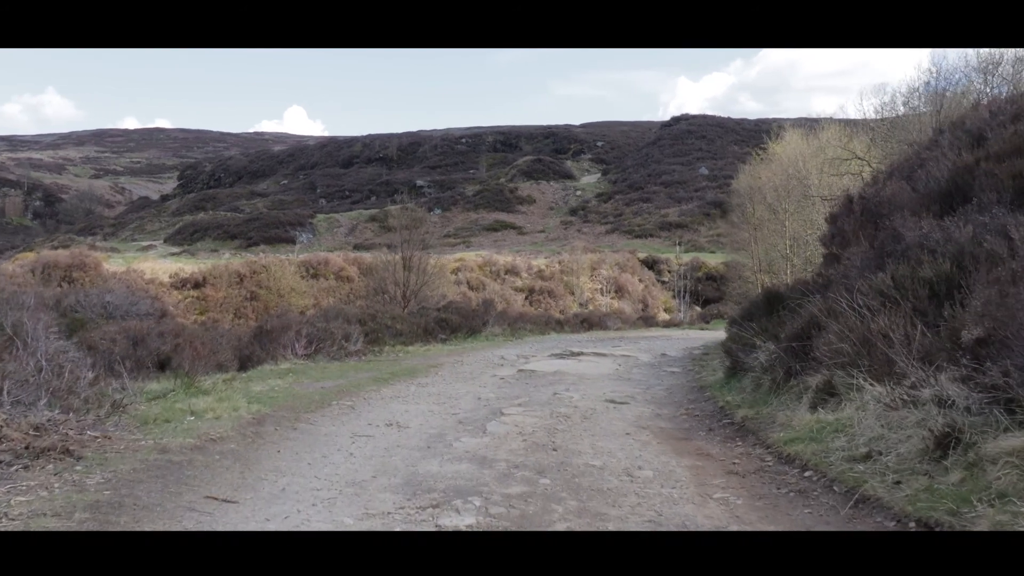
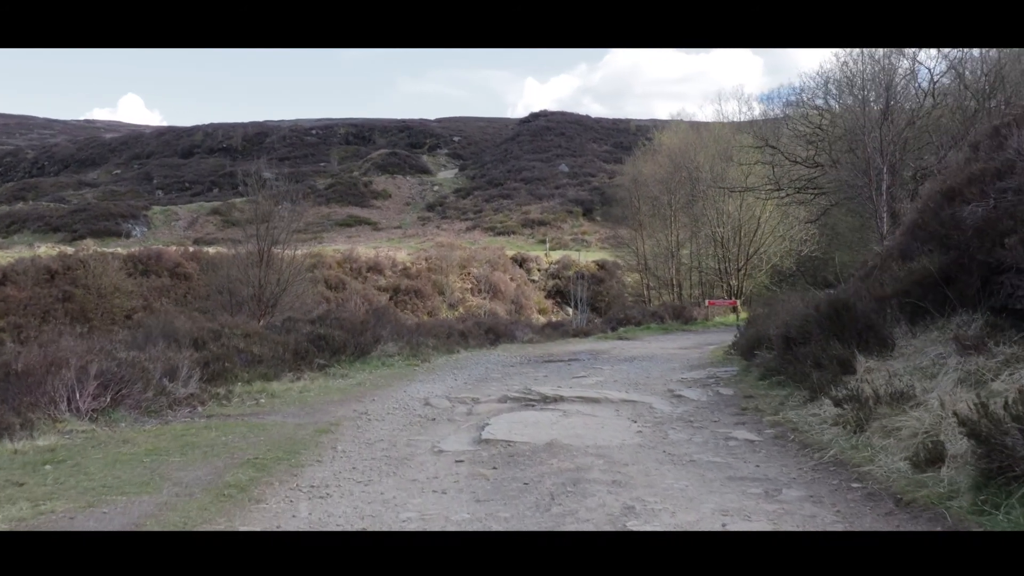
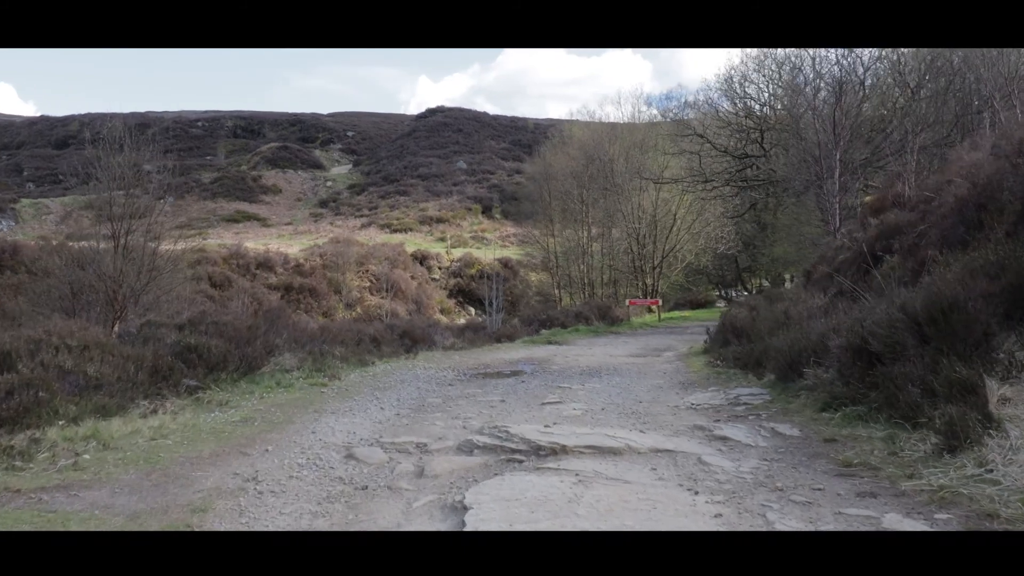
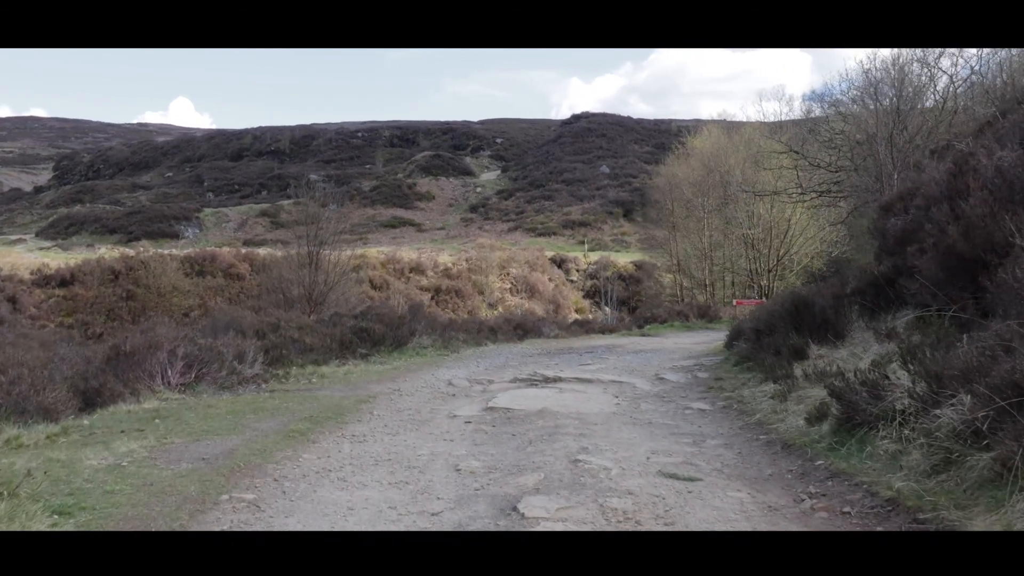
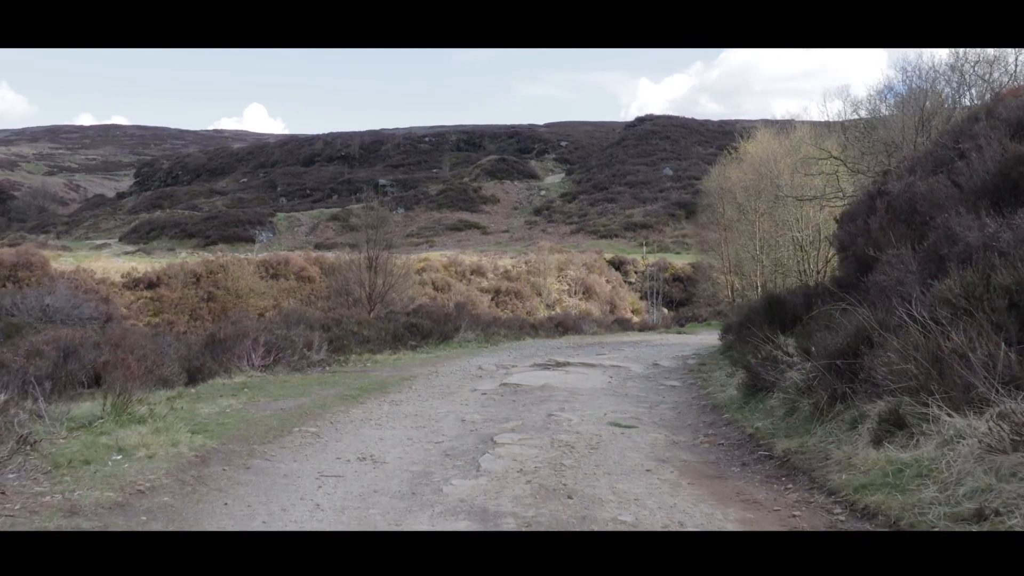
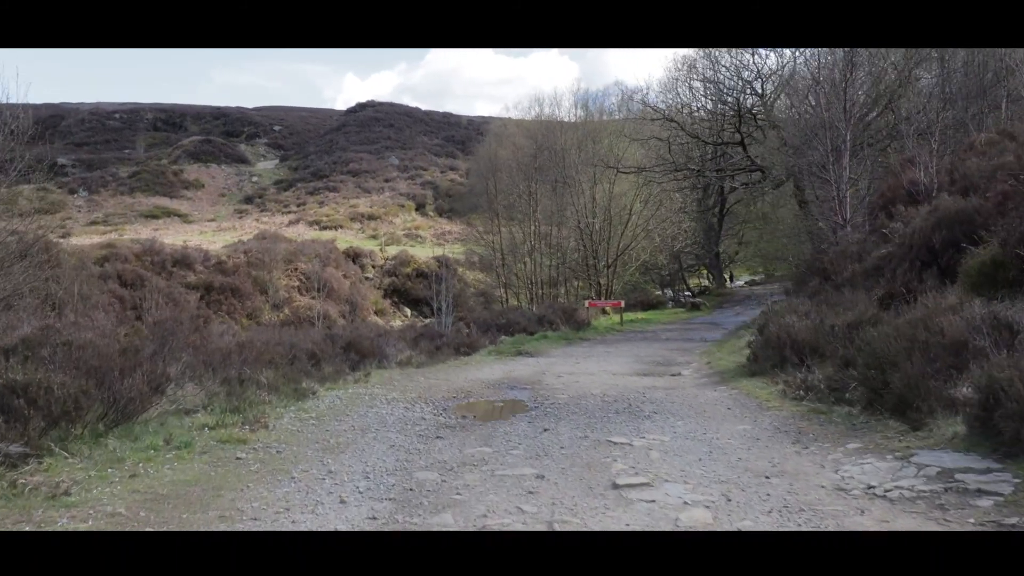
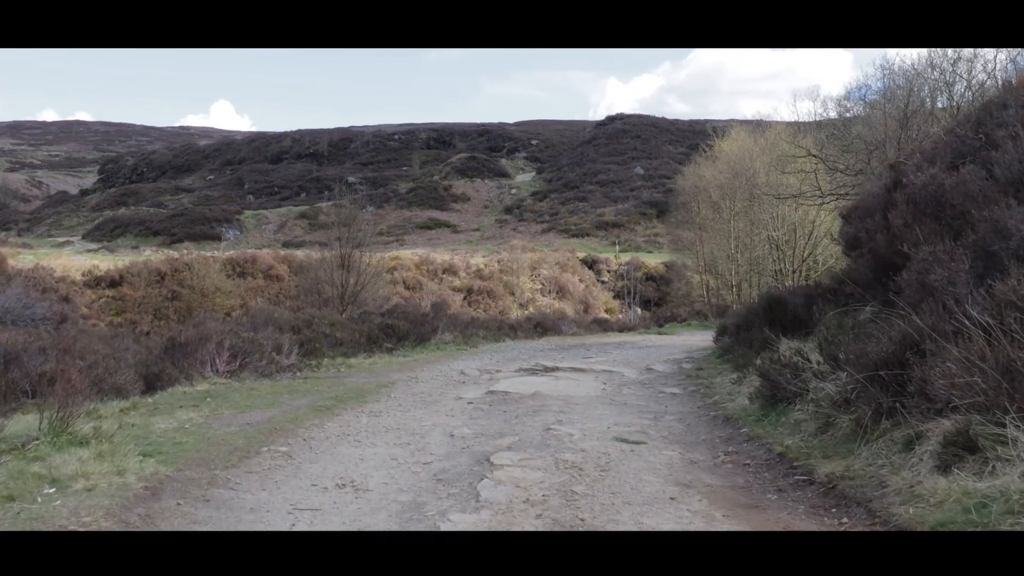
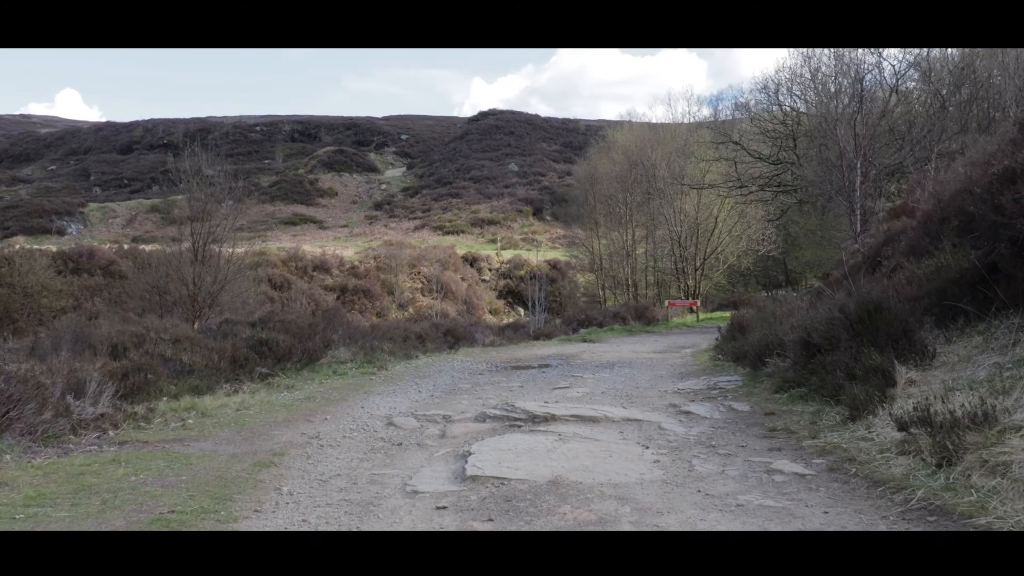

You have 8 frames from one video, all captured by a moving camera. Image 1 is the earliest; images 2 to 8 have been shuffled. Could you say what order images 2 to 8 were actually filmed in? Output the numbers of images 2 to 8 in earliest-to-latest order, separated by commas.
5, 7, 4, 2, 8, 3, 6
